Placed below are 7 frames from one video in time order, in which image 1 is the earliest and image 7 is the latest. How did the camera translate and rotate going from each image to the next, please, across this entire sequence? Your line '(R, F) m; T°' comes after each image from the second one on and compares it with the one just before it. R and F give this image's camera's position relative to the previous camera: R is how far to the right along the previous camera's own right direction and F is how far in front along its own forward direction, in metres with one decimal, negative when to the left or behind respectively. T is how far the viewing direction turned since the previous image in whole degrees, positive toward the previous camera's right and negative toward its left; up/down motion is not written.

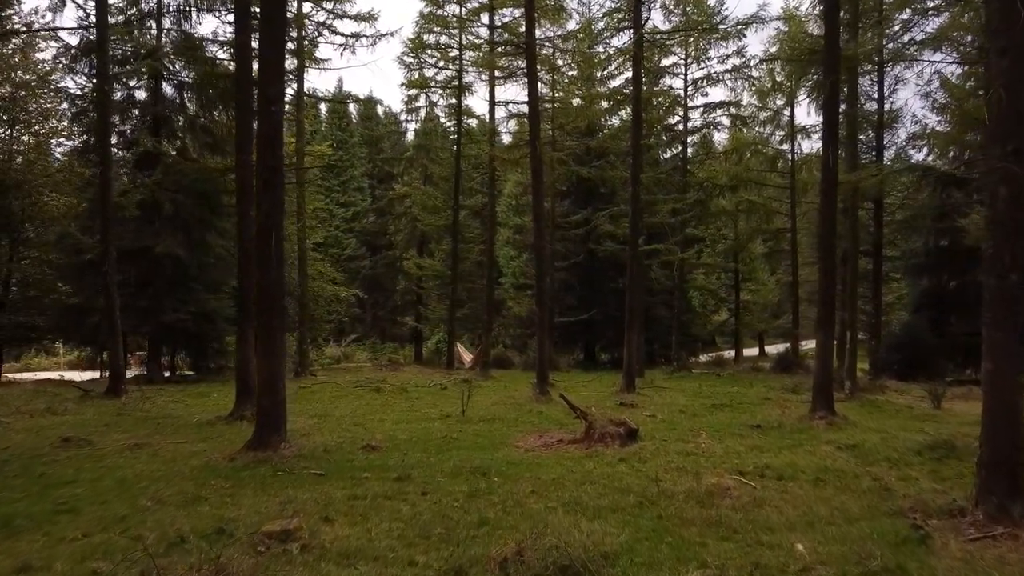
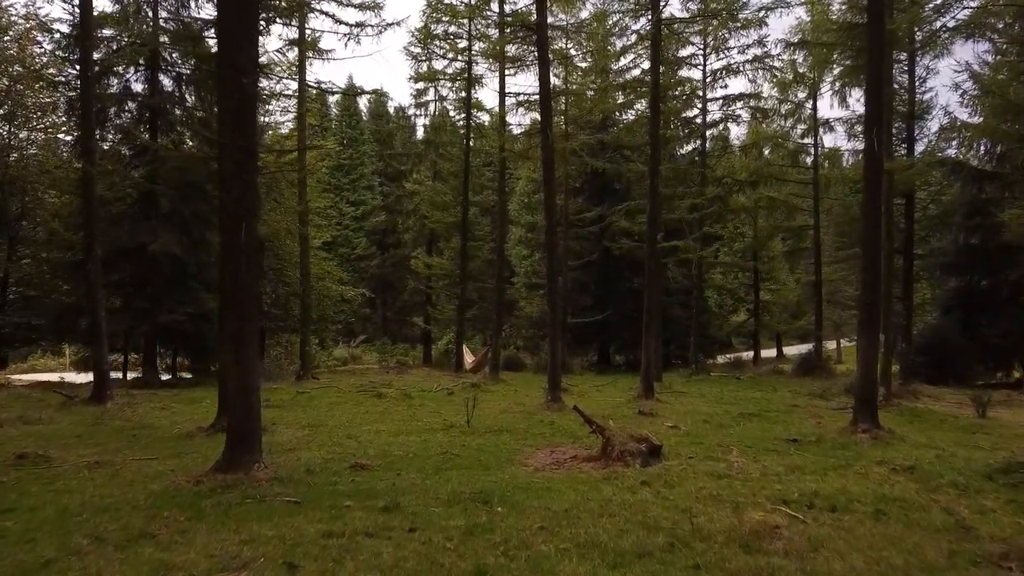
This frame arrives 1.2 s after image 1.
(0.0, +0.8) m; -1°
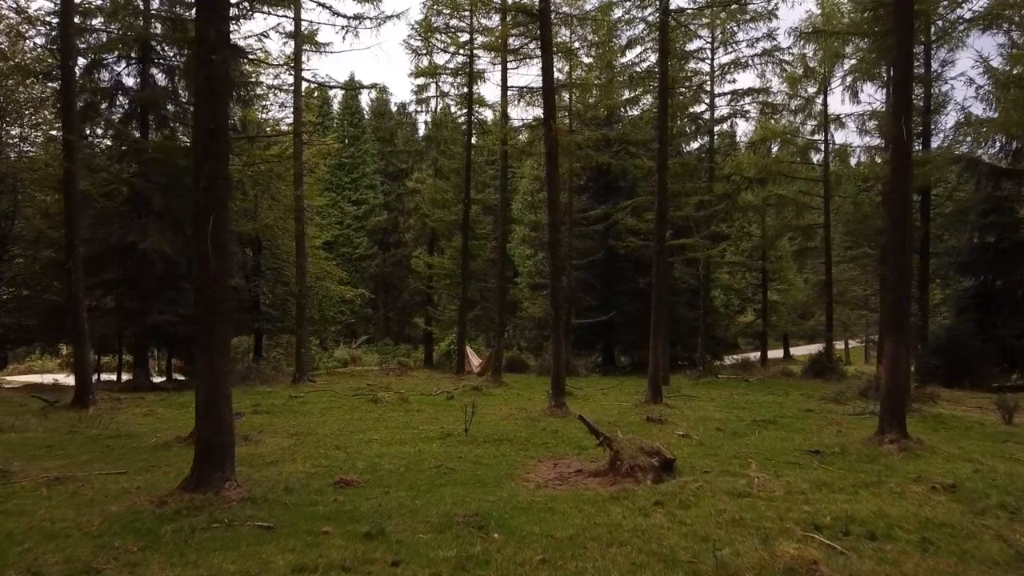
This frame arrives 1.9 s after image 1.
(0.0, +0.5) m; 0°
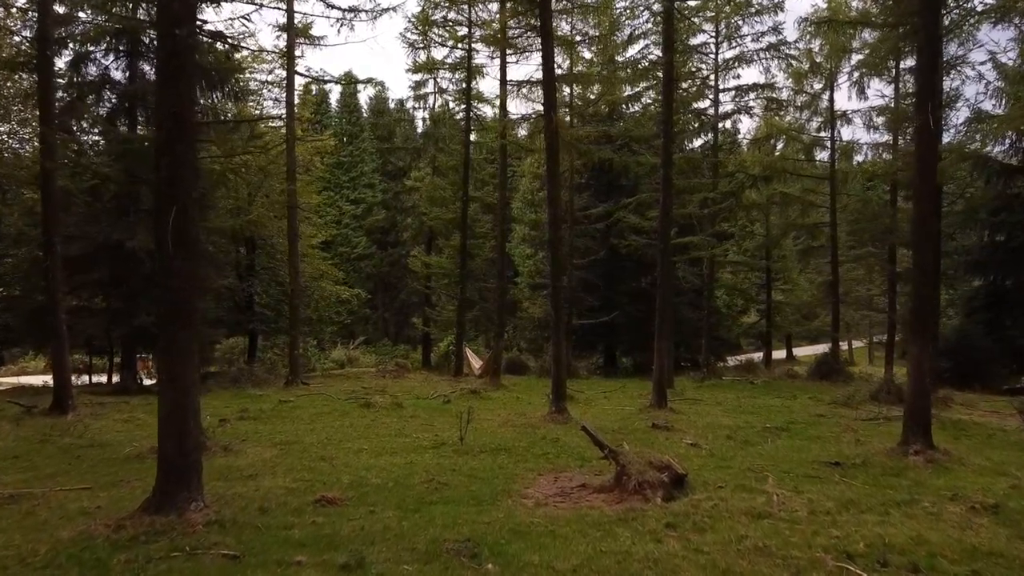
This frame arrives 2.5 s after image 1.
(0.0, +0.5) m; 0°
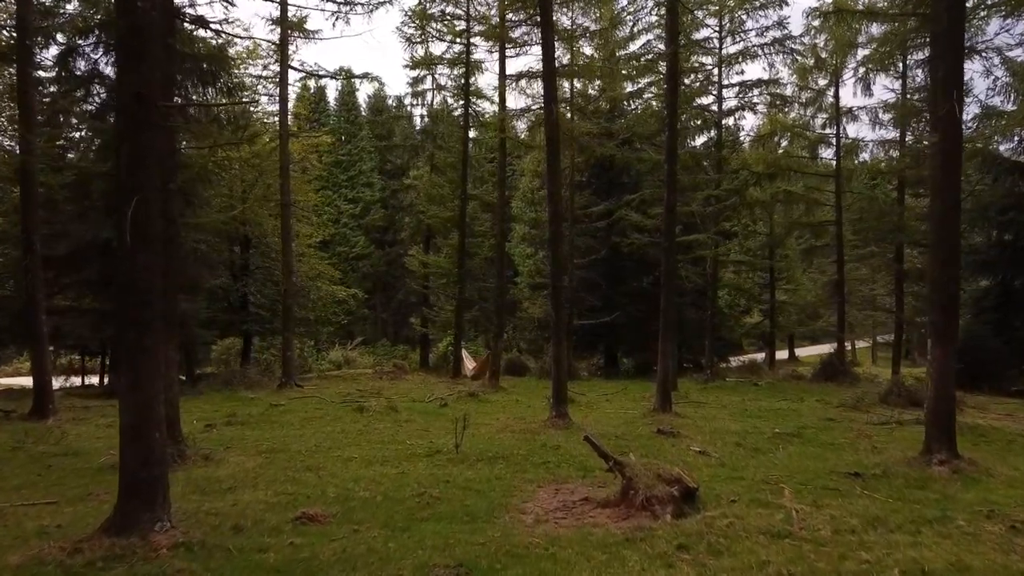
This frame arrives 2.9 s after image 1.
(0.0, +0.4) m; 0°
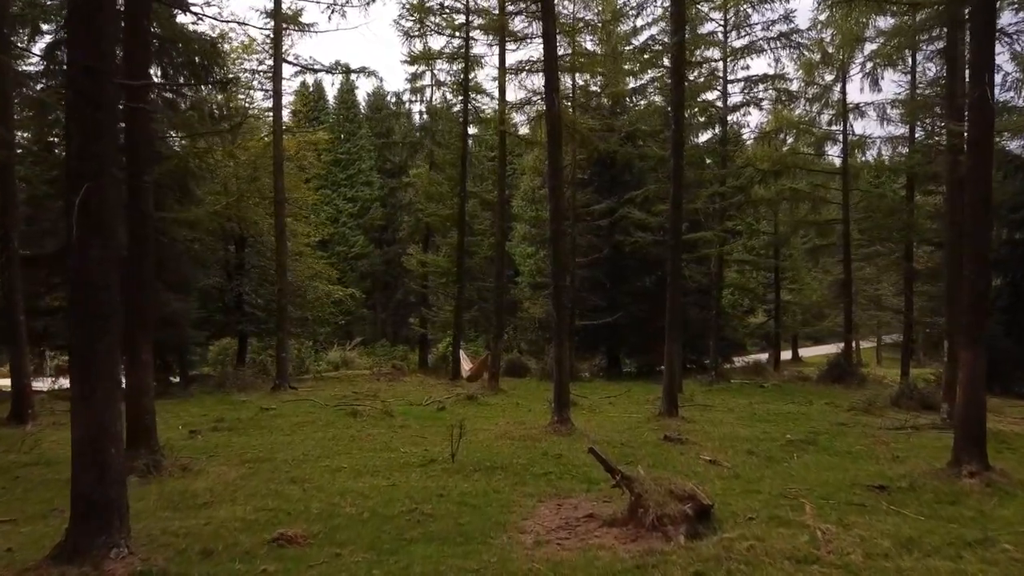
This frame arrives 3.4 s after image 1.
(0.0, +0.4) m; 0°
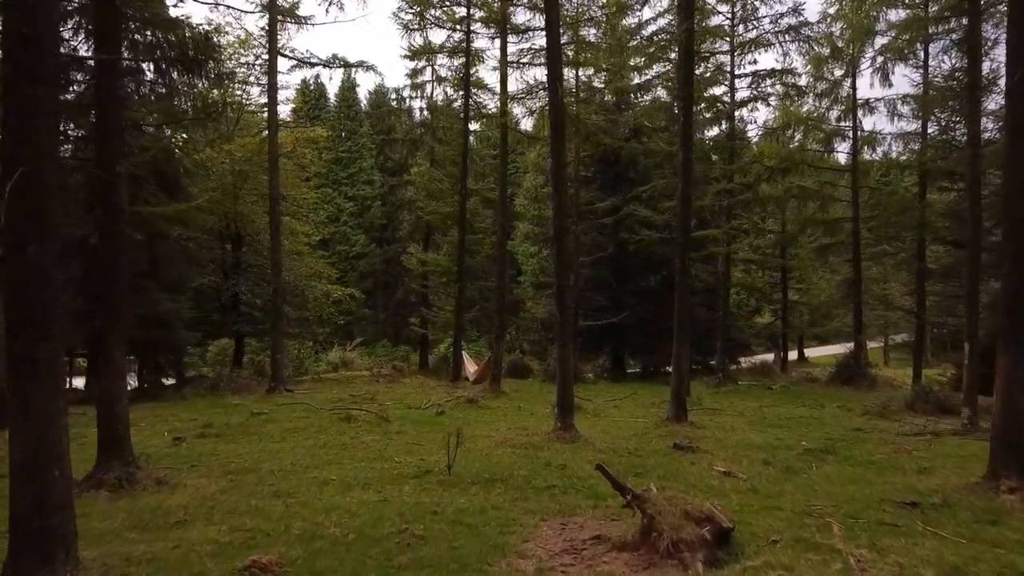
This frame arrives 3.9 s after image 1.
(0.0, +0.4) m; 0°
